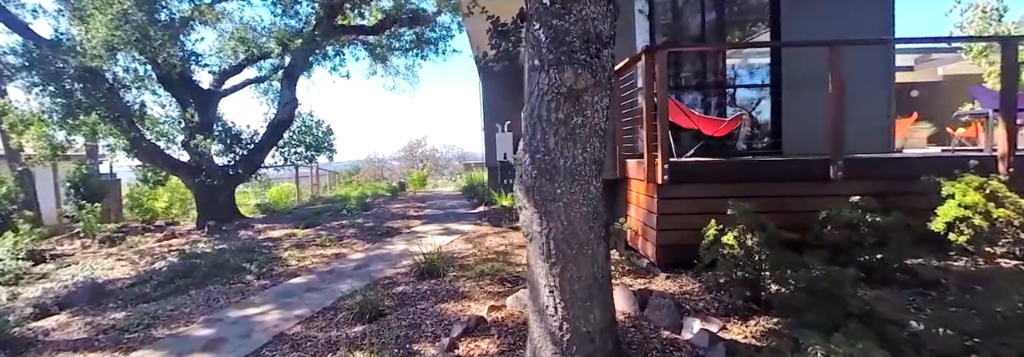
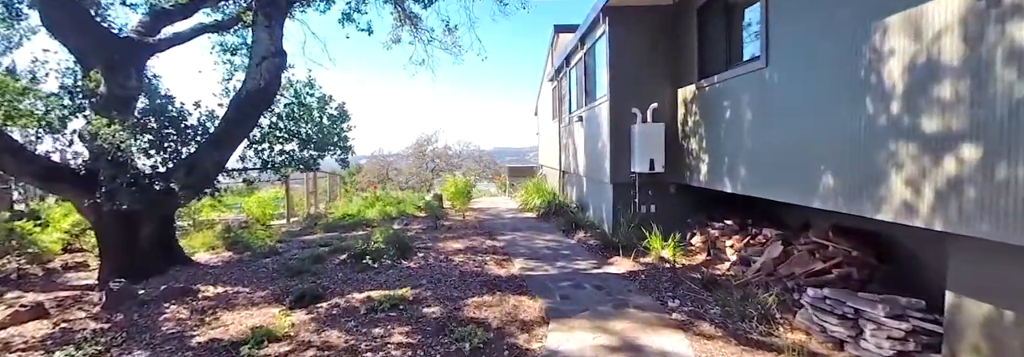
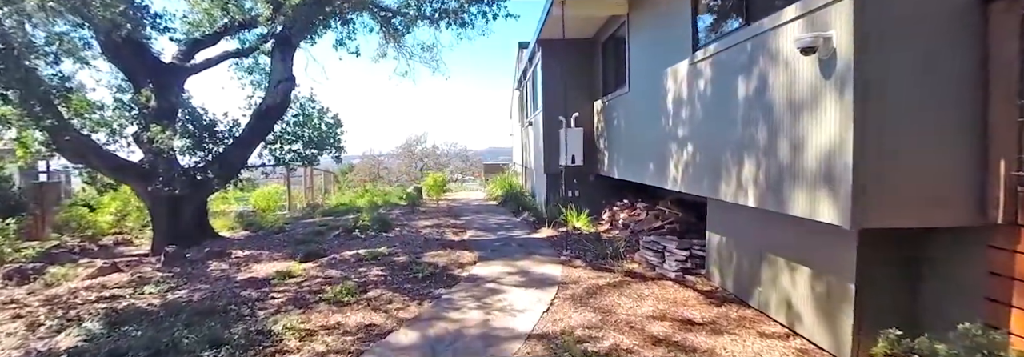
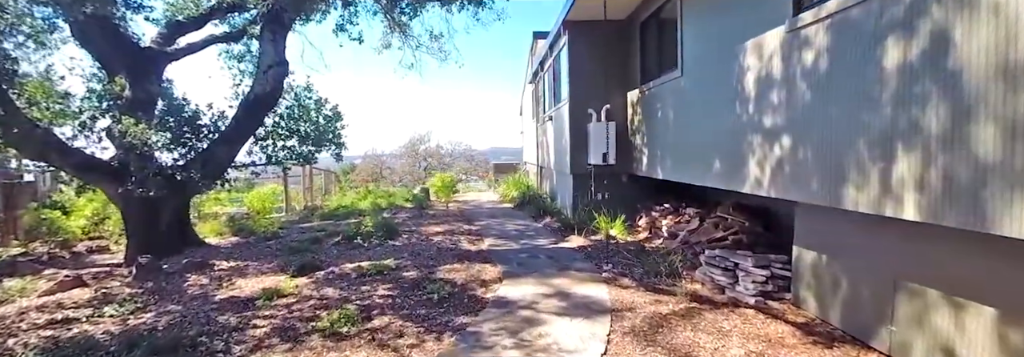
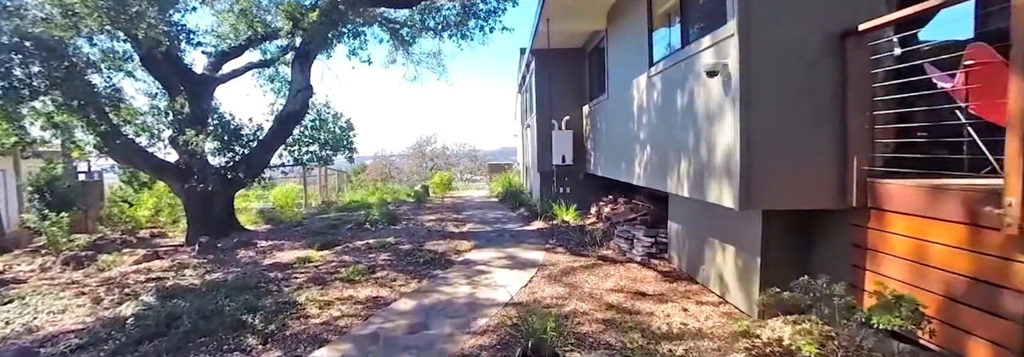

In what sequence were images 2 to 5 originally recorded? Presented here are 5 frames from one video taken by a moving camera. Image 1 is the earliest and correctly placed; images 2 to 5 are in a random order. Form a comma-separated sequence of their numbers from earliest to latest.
5, 3, 4, 2
